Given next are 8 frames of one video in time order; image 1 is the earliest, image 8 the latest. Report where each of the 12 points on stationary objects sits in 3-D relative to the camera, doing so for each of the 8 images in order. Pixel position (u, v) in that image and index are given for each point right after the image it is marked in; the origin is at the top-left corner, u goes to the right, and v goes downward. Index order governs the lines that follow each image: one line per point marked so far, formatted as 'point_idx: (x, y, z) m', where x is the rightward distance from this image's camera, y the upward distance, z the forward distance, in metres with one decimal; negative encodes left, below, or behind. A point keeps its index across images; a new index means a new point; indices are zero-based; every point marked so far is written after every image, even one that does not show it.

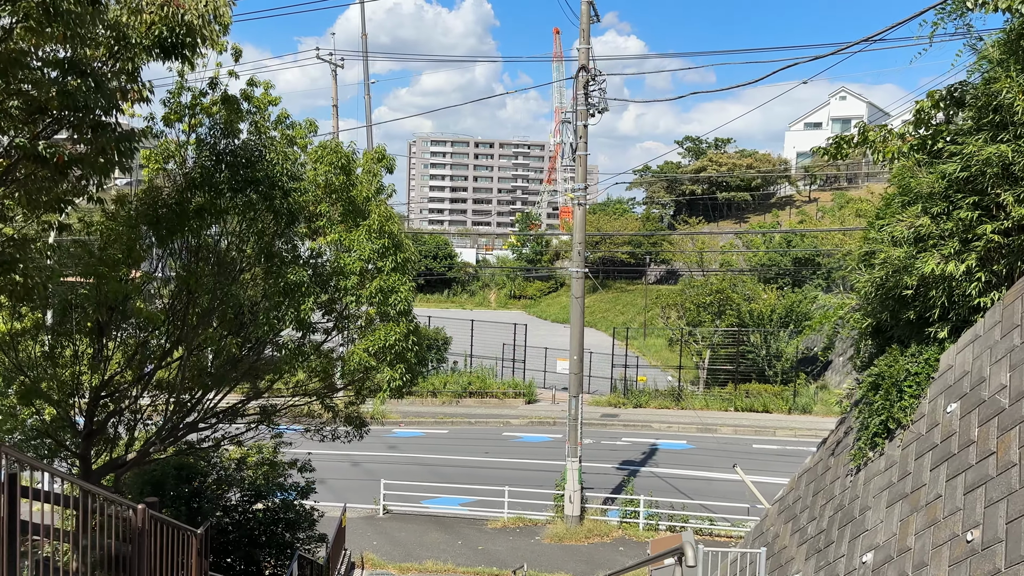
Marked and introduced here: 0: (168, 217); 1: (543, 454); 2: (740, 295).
0: (-1.9, +0.4, +4.5) m
1: (+0.6, -3.1, +14.8) m
2: (+5.4, -0.1, +18.9) m
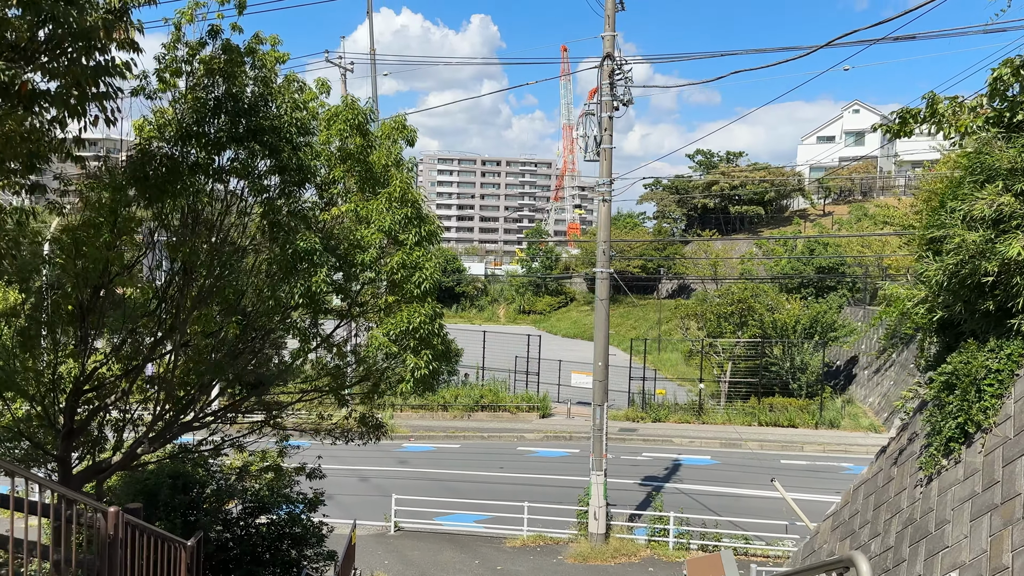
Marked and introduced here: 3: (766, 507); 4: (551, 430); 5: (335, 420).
0: (-1.7, +0.6, +3.9) m
1: (+0.9, -3.2, +14.2) m
2: (+5.7, -0.4, +18.2) m
3: (+3.6, -3.1, +11.5) m
4: (+0.8, -3.0, +16.9) m
5: (-1.2, -0.9, +5.6) m
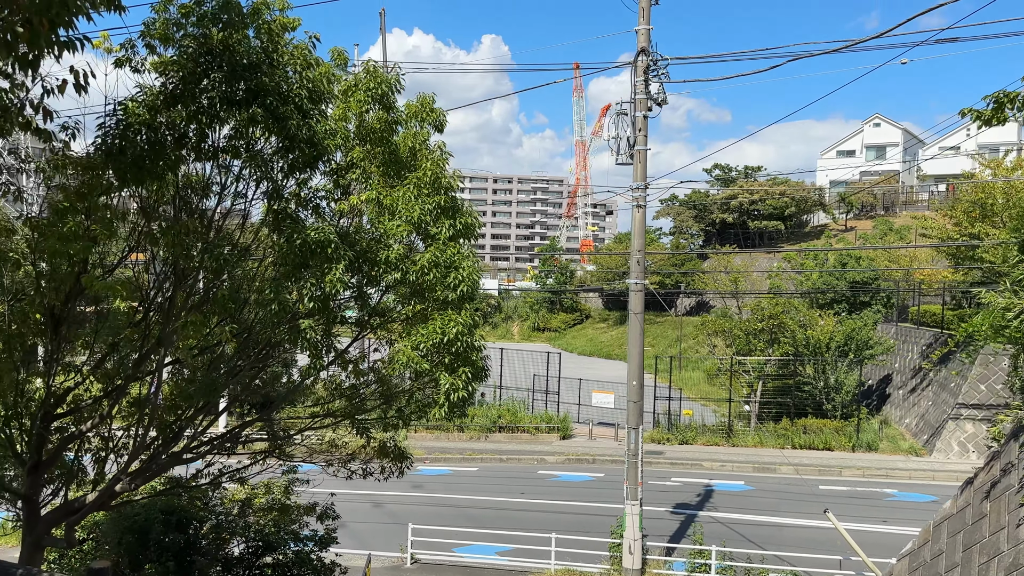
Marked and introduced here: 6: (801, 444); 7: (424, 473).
0: (-1.5, +0.5, +3.2) m
1: (+1.2, -3.4, +13.4) m
2: (+6.1, -0.7, +17.4) m
3: (+4.0, -3.3, +10.7) m
4: (+1.2, -3.3, +16.1) m
5: (-1.0, -1.0, +4.9) m
6: (+5.8, -3.1, +16.0) m
7: (-1.6, -3.4, +14.9) m
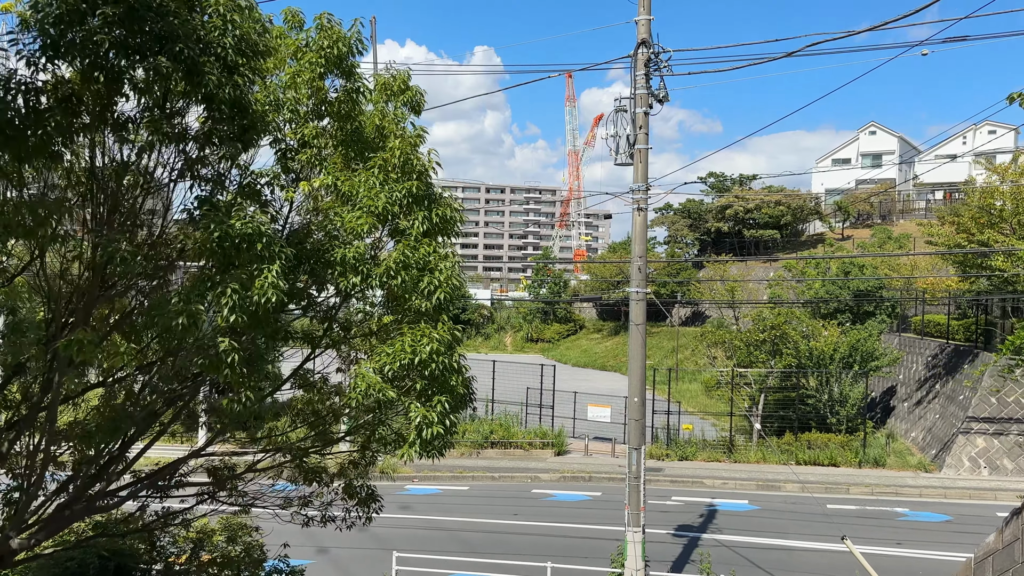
0: (-1.5, +0.5, +2.6) m
1: (+1.1, -3.6, +12.7) m
2: (+6.0, -0.9, +16.8) m
3: (+3.9, -3.4, +10.0) m
4: (+1.1, -3.5, +15.5) m
5: (-1.0, -1.0, +4.2) m
6: (+5.6, -3.3, +15.4) m
7: (-1.7, -3.6, +14.2) m
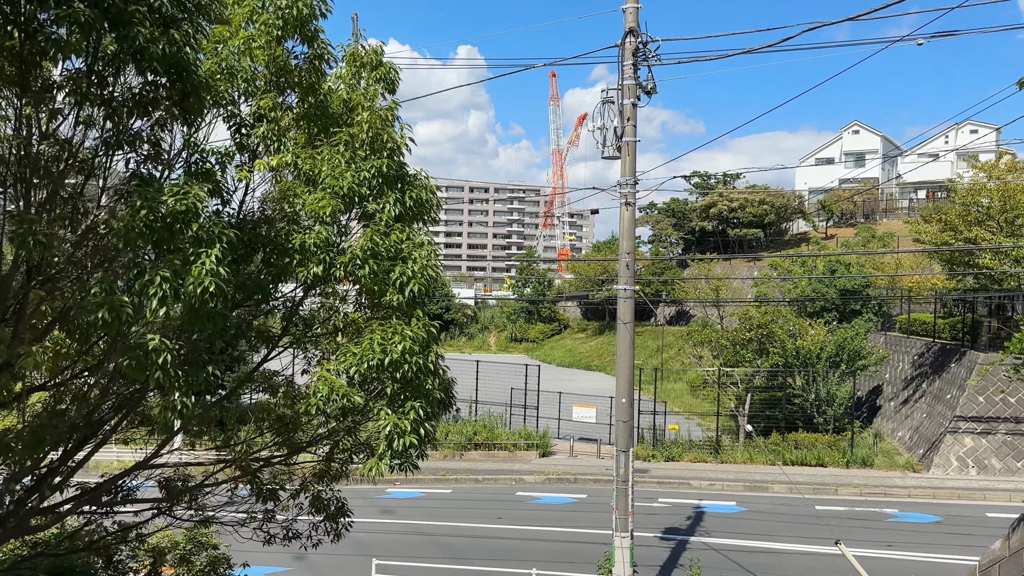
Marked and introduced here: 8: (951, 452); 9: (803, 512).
0: (-1.6, +0.5, +2.3) m
1: (+0.9, -3.6, +12.4) m
2: (+5.6, -0.9, +16.7) m
3: (+3.7, -3.4, +9.8) m
4: (+0.8, -3.5, +15.2) m
5: (-1.1, -1.0, +3.9) m
6: (+5.3, -3.3, +15.2) m
7: (-2.0, -3.6, +13.9) m
8: (+7.9, -3.0, +14.5) m
9: (+4.5, -3.5, +12.5) m
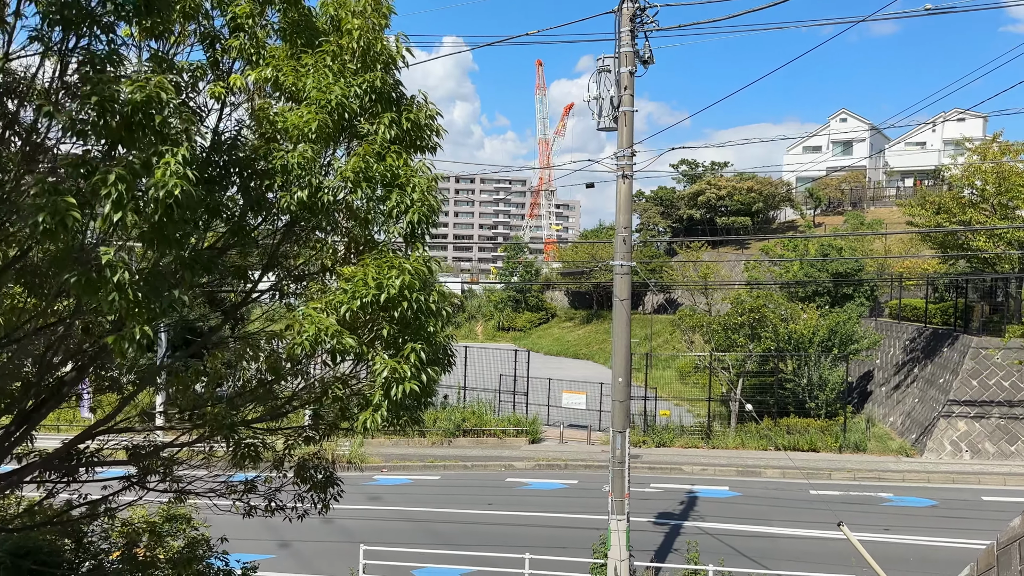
0: (-1.6, +0.7, +2.0) m
1: (+0.7, -3.3, +12.2) m
2: (+5.4, -0.5, +16.5) m
3: (+3.6, -3.1, +9.6) m
4: (+0.6, -3.2, +15.0) m
5: (-1.1, -0.8, +3.6) m
6: (+5.1, -2.9, +15.1) m
7: (-2.2, -3.3, +13.6) m
8: (+7.7, -2.7, +14.4) m
9: (+4.4, -3.2, +12.3) m
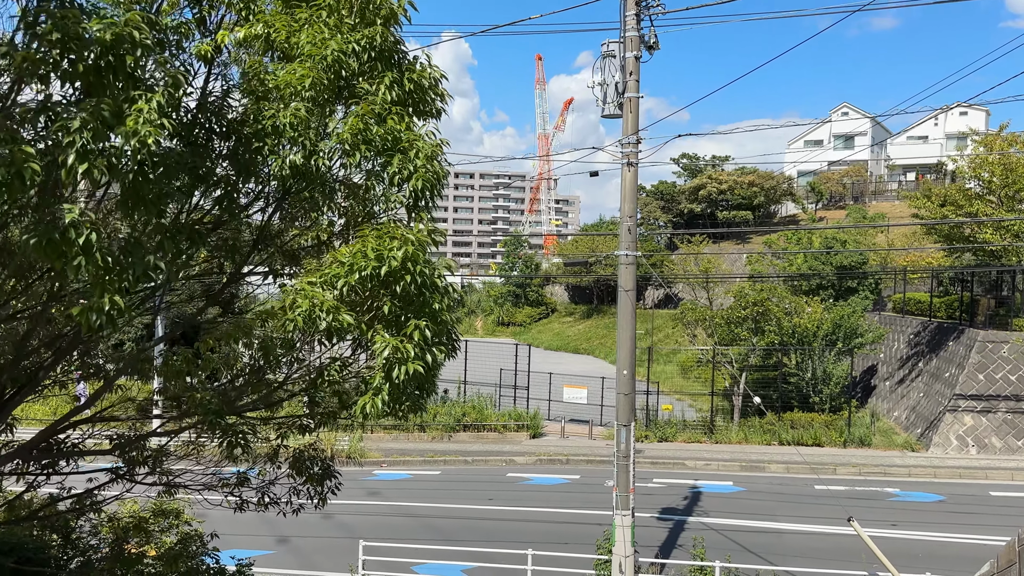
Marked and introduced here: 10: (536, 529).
0: (-1.5, +0.8, +1.8) m
1: (+0.7, -3.2, +12.0) m
2: (+5.4, -0.4, +16.3) m
3: (+3.6, -3.0, +9.5) m
4: (+0.6, -3.0, +14.8) m
5: (-1.1, -0.7, +3.4) m
6: (+5.1, -2.8, +14.9) m
7: (-2.2, -3.2, +13.4) m
8: (+7.8, -2.5, +14.2) m
9: (+4.4, -3.1, +12.2) m
10: (+0.3, -3.1, +10.4) m
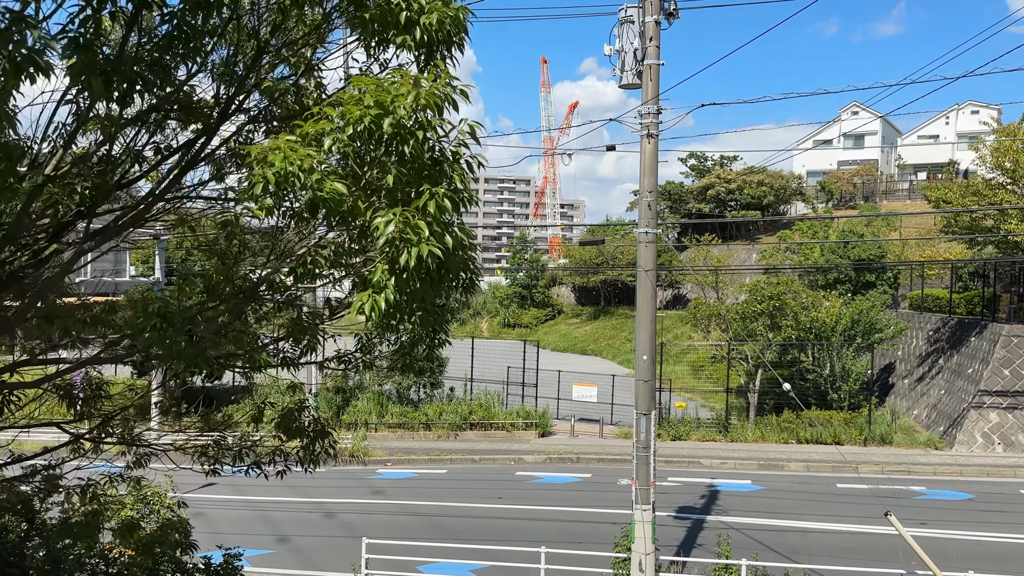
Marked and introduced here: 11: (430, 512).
0: (-1.5, +1.0, +1.3) m
1: (+0.9, -3.0, +11.5) m
2: (+5.6, -0.3, +15.8) m
3: (+3.7, -2.9, +9.0) m
4: (+0.7, -2.9, +14.3) m
5: (-1.0, -0.5, +3.0) m
6: (+5.3, -2.7, +14.4) m
7: (-2.0, -3.0, +13.0) m
8: (+7.9, -2.4, +13.7) m
9: (+4.5, -2.9, +11.7) m
10: (+0.4, -2.9, +9.9) m
11: (-1.1, -3.0, +10.7) m
